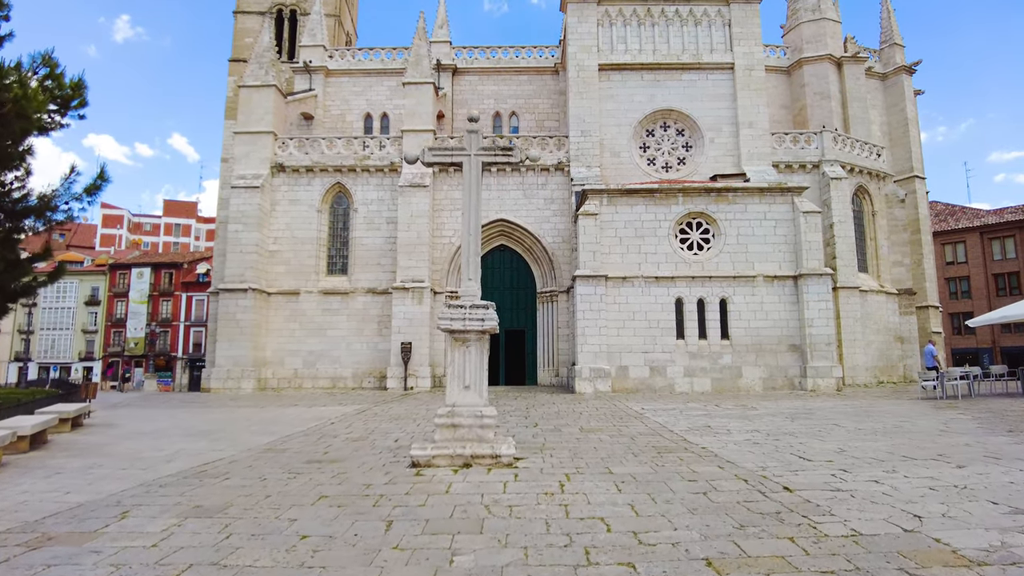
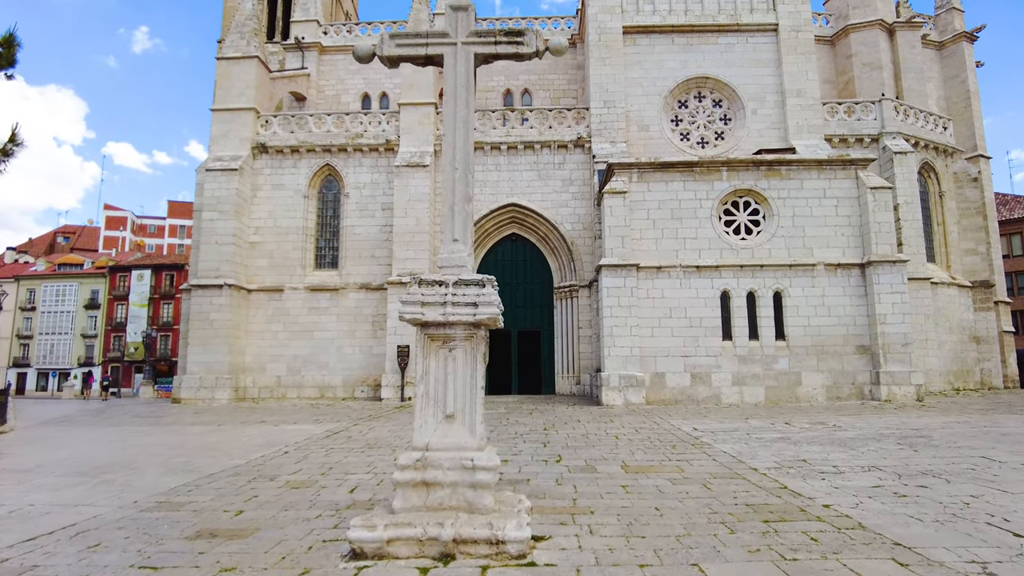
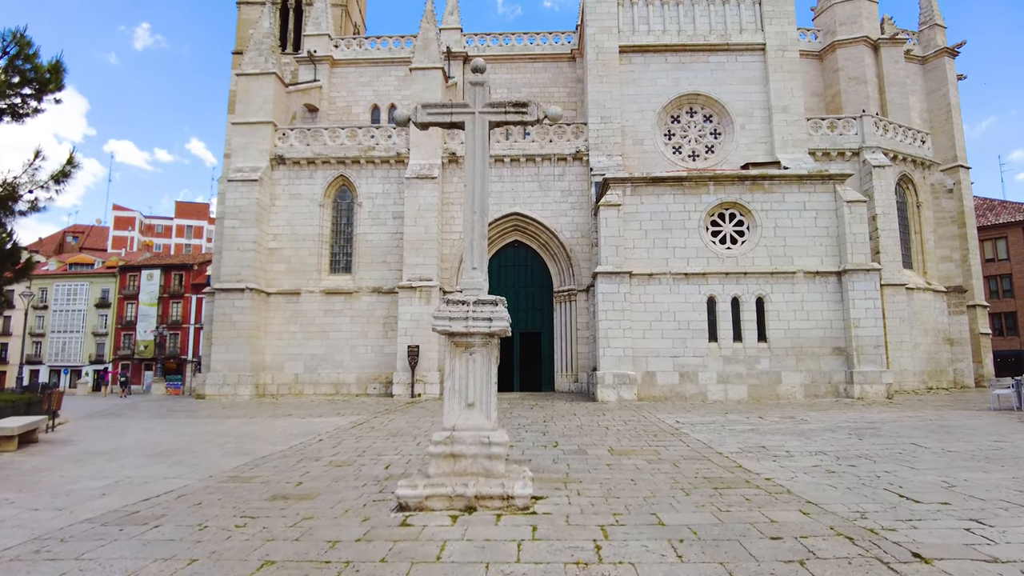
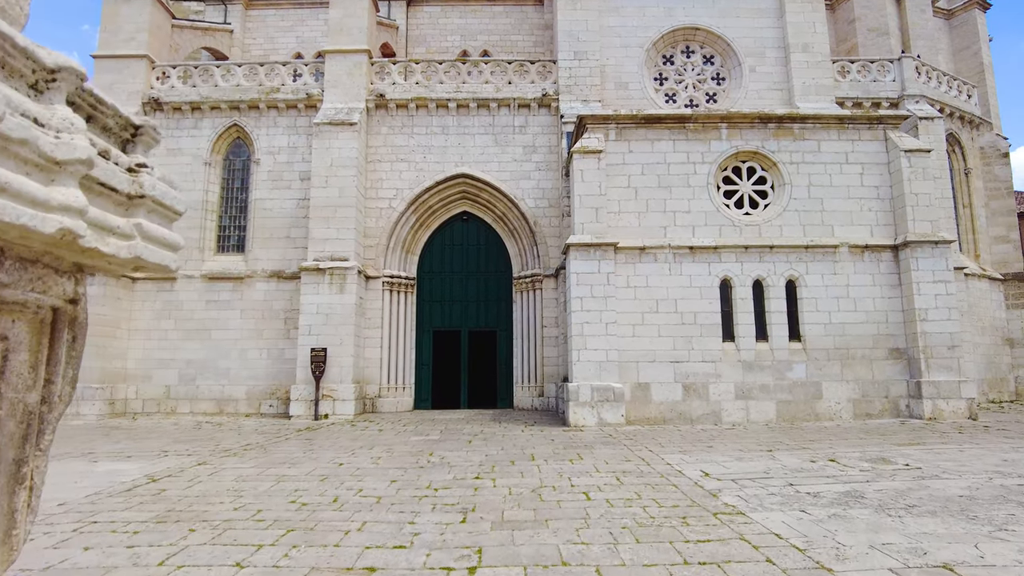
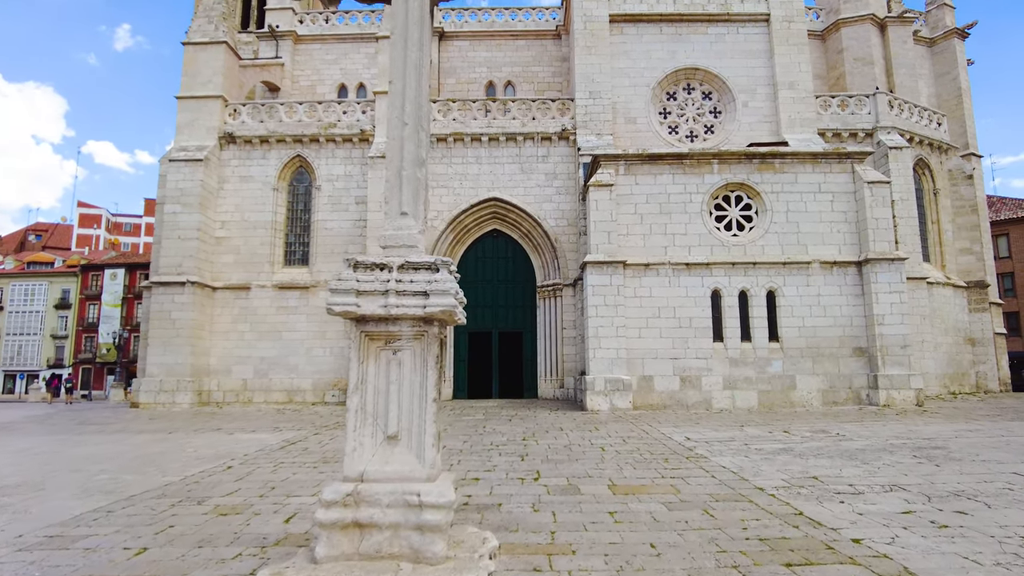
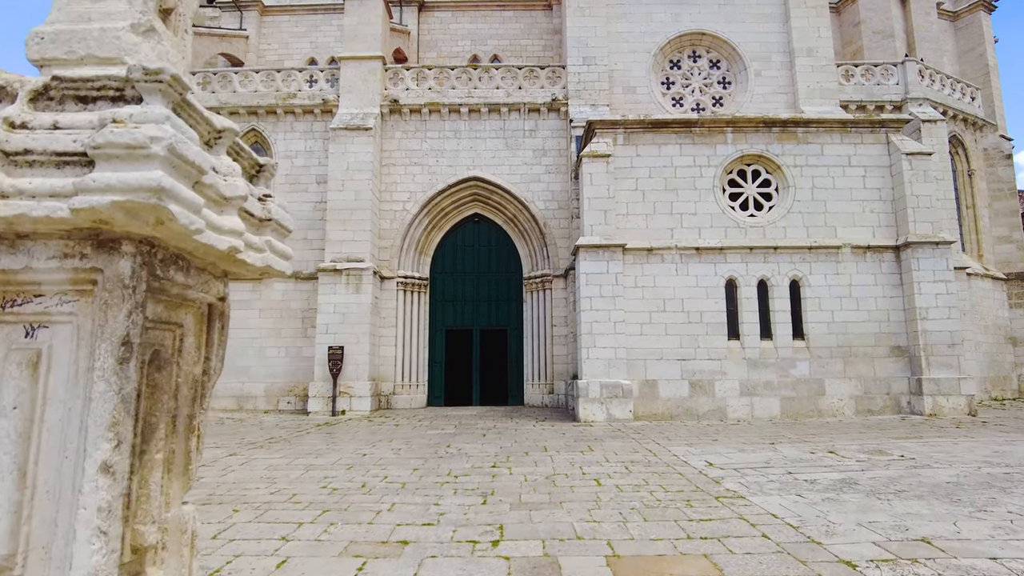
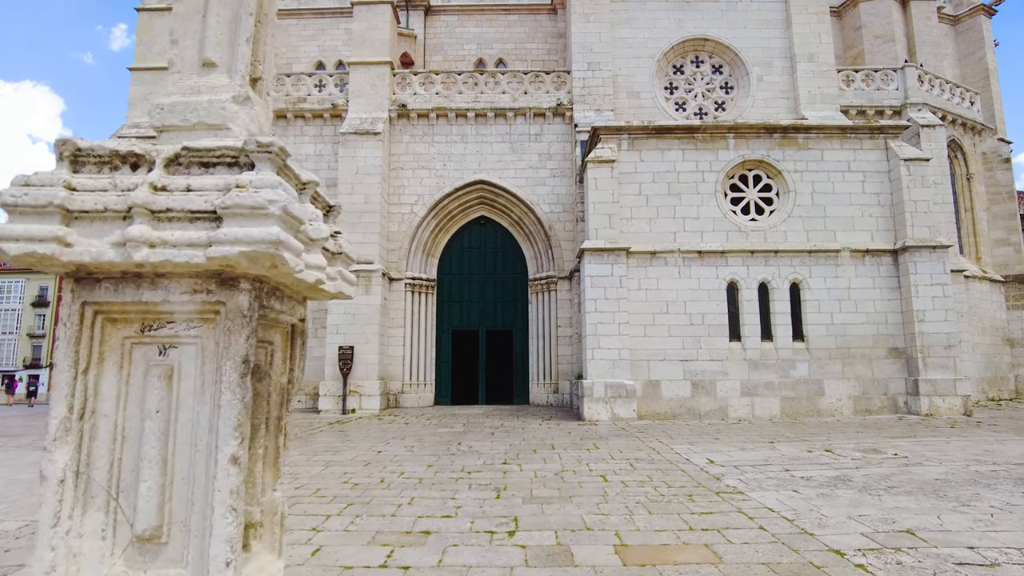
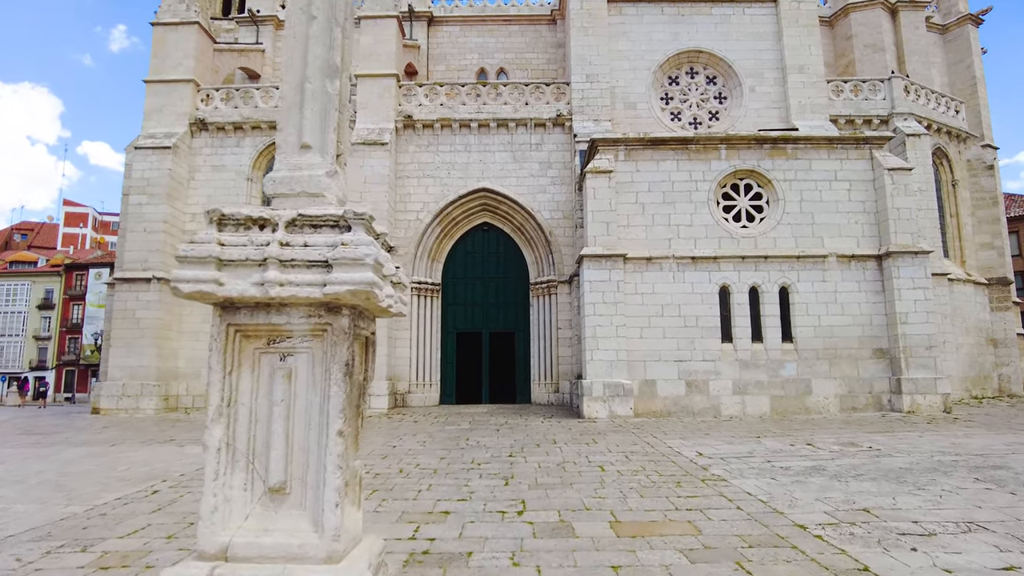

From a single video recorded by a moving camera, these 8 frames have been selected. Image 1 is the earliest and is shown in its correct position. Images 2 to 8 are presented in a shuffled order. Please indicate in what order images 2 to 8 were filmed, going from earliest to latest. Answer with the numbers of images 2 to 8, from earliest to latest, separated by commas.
3, 2, 5, 8, 7, 6, 4
